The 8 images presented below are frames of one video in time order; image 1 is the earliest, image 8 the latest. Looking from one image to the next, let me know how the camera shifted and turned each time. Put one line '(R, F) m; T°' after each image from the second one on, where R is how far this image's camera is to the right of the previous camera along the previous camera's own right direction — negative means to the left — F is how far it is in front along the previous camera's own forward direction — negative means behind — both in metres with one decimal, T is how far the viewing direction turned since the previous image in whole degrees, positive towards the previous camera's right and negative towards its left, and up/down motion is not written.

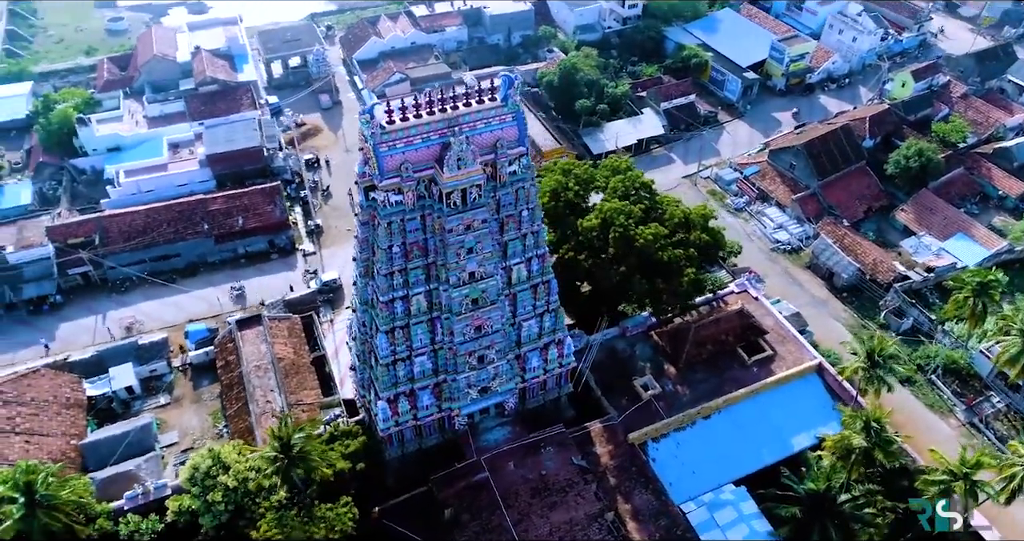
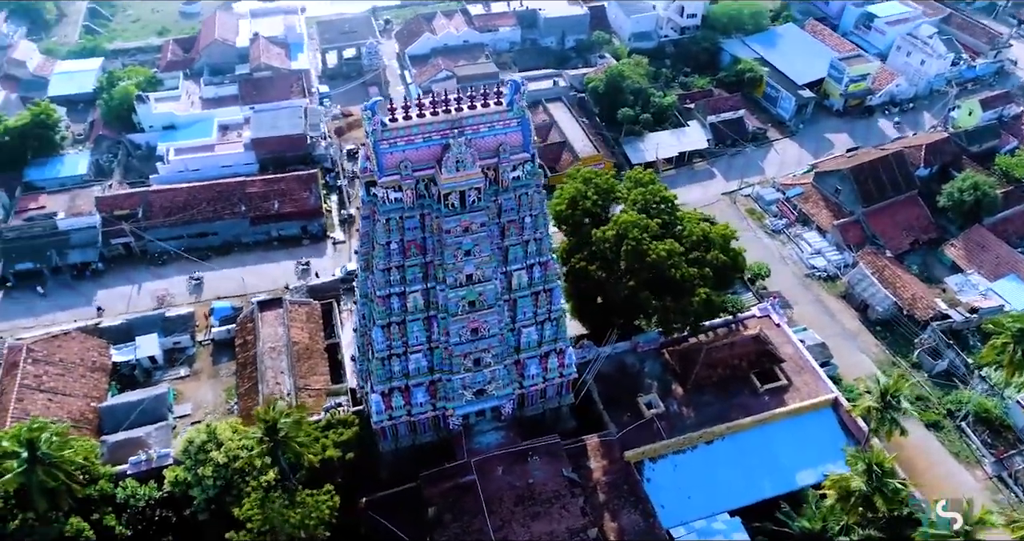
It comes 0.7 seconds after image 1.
(+2.3, +0.2) m; -5°
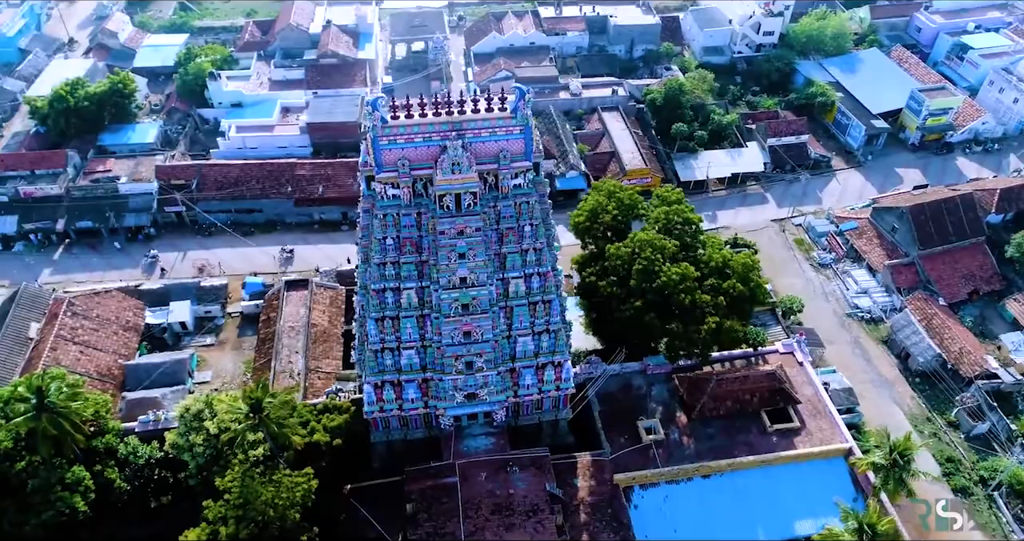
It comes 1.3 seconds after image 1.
(+3.0, +0.4) m; -6°
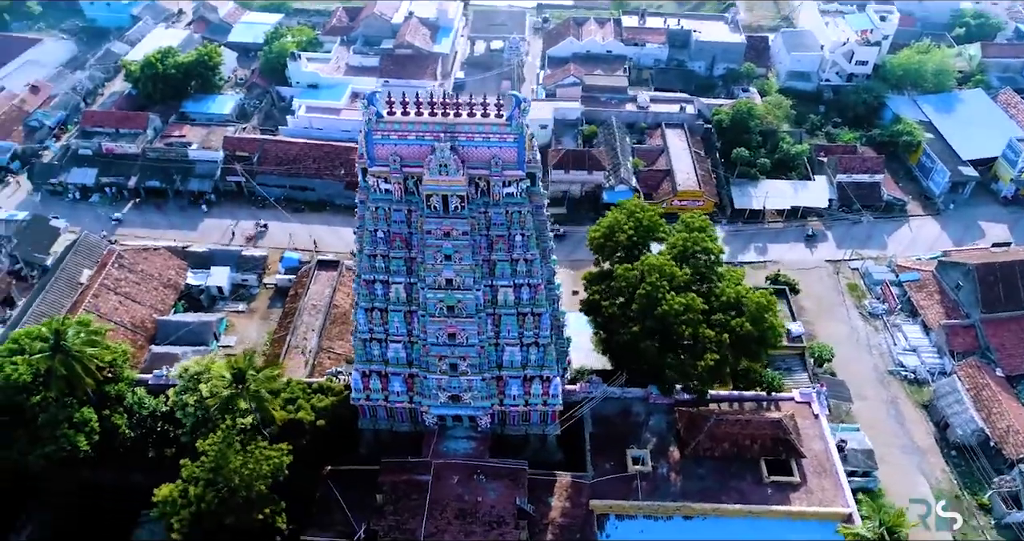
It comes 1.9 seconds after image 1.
(+3.8, +0.6) m; -7°
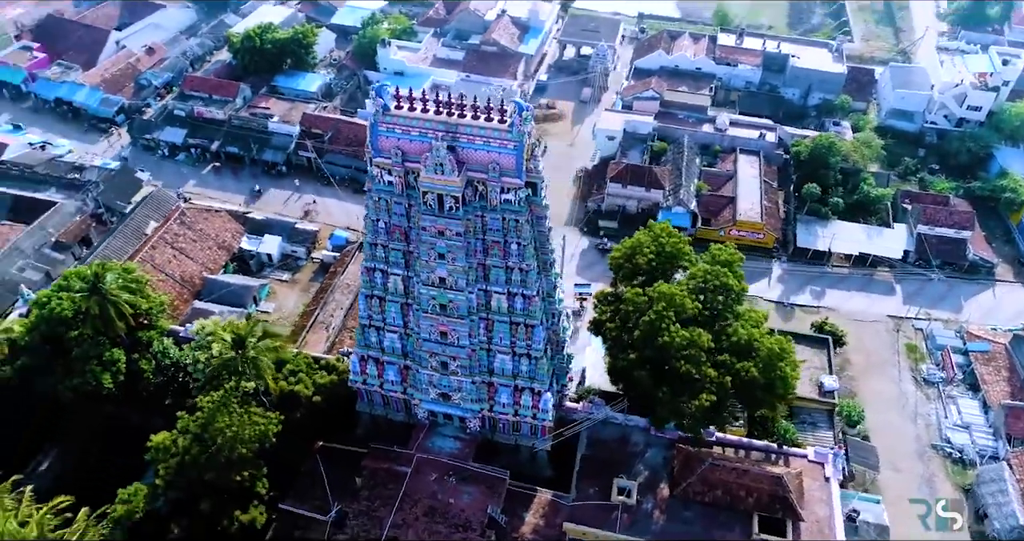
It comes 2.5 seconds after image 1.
(+3.9, +0.6) m; -8°
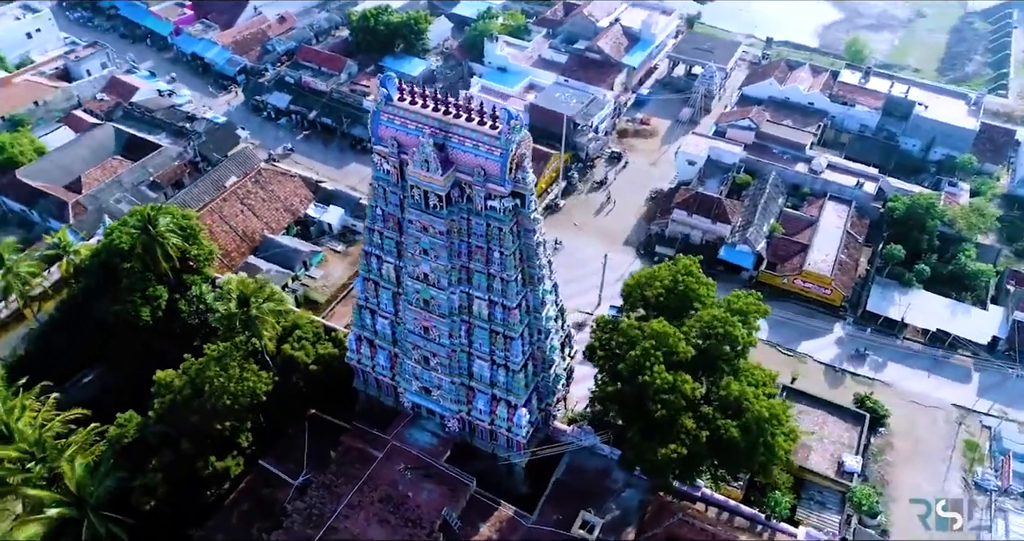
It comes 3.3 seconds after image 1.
(+5.2, +0.9) m; -10°
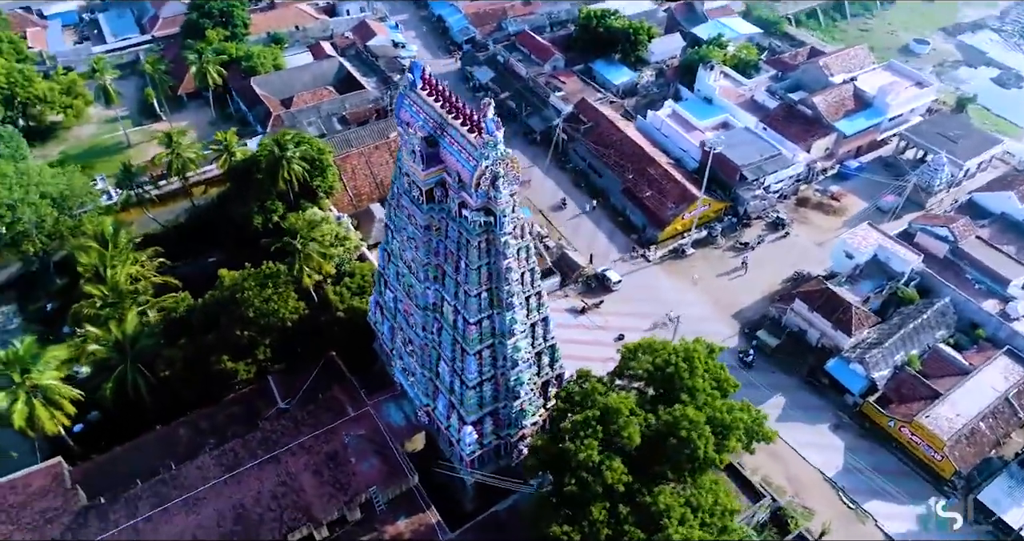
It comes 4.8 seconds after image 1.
(+9.3, +2.7) m; -20°
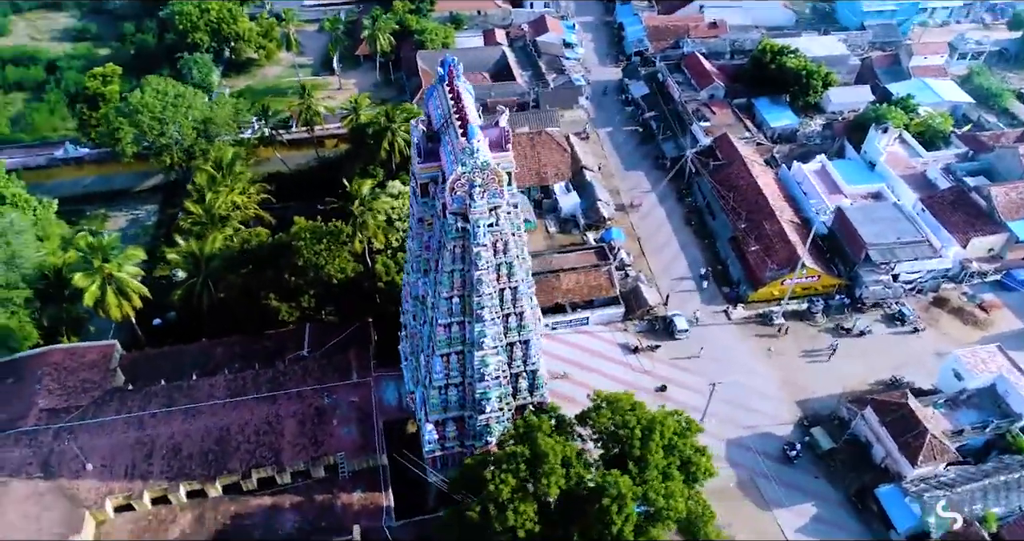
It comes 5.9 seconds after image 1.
(+7.0, +1.6) m; -15°
